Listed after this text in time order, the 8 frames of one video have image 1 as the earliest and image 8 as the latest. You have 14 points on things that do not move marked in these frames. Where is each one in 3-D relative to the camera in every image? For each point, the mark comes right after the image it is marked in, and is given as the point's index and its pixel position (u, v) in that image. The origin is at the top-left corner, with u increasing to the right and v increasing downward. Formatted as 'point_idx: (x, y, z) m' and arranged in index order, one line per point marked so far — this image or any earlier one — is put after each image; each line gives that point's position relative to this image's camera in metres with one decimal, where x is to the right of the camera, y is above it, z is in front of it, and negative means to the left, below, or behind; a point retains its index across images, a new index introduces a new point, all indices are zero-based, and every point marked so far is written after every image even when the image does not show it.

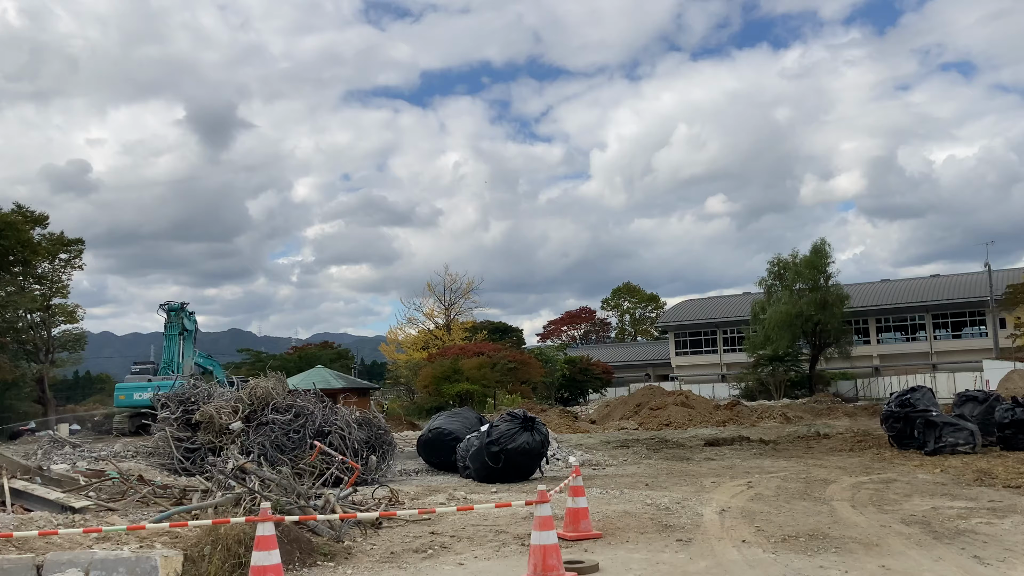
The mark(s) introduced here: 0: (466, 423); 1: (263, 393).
0: (-0.7, -2.1, +14.1) m
1: (-3.5, -1.5, +12.7) m
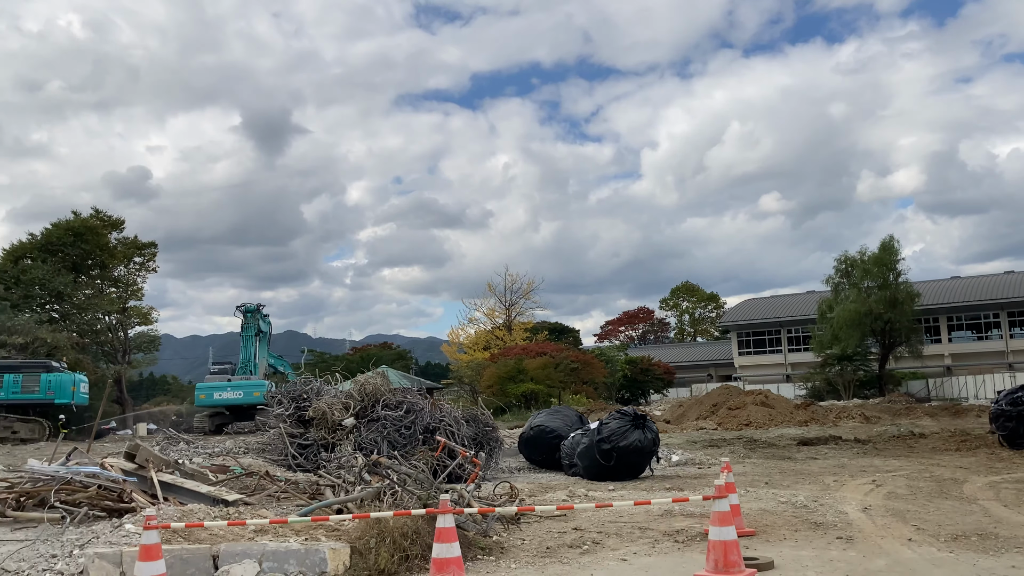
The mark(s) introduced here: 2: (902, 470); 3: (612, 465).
0: (+0.9, -2.1, +14.1) m
1: (-2.0, -1.5, +12.8) m
2: (+5.3, -2.5, +12.0) m
3: (+1.3, -2.4, +11.9) m
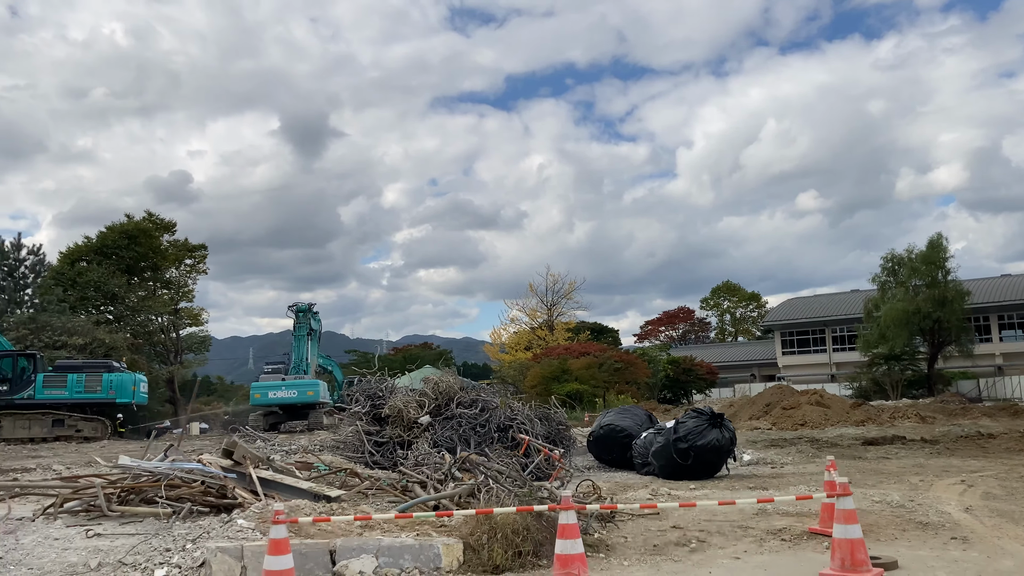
0: (+2.0, -2.1, +14.0) m
1: (-0.9, -1.5, +12.9) m
2: (+6.3, -2.4, +11.8) m
3: (+2.3, -2.3, +11.8) m
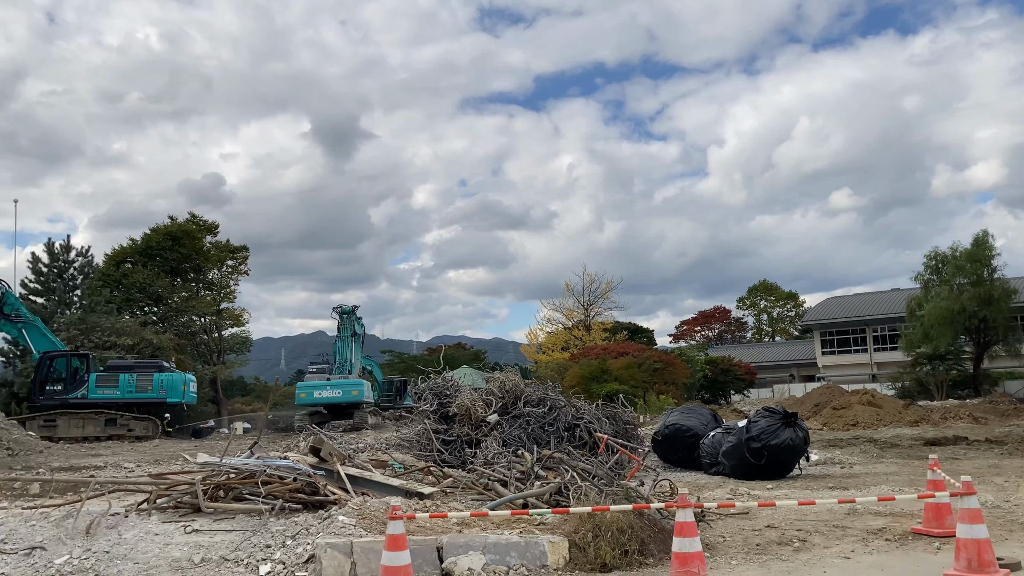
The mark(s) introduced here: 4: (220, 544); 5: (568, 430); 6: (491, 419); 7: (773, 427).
0: (+3.0, -2.0, +13.9) m
1: (0.0, -1.4, +12.9) m
2: (+7.2, -2.4, +11.5) m
3: (+3.3, -2.3, +11.6) m
4: (-2.3, -2.0, +7.0) m
5: (+0.8, -1.9, +12.1) m
6: (-0.3, -1.8, +12.1) m
7: (+3.4, -1.8, +11.6) m
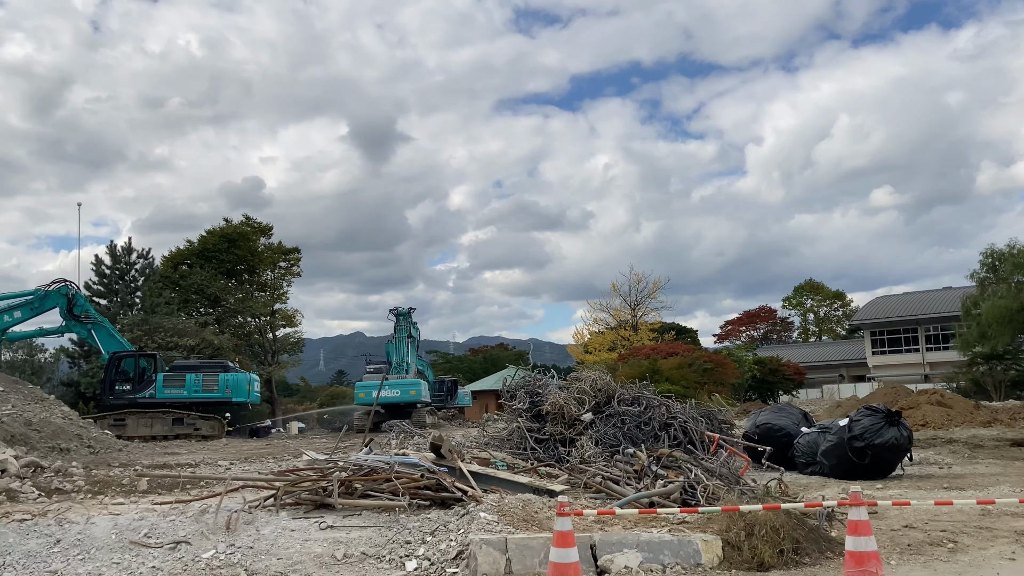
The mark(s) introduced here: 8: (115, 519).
0: (+4.3, -2.0, +13.7) m
1: (+1.3, -1.4, +12.8) m
2: (+8.5, -2.3, +11.2) m
3: (+4.5, -2.2, +11.4) m
4: (-1.2, -2.0, +7.0) m
5: (+2.0, -1.9, +12.0) m
6: (+1.0, -1.8, +12.1) m
7: (+4.7, -1.8, +11.4) m
8: (-3.3, -1.9, +7.5) m
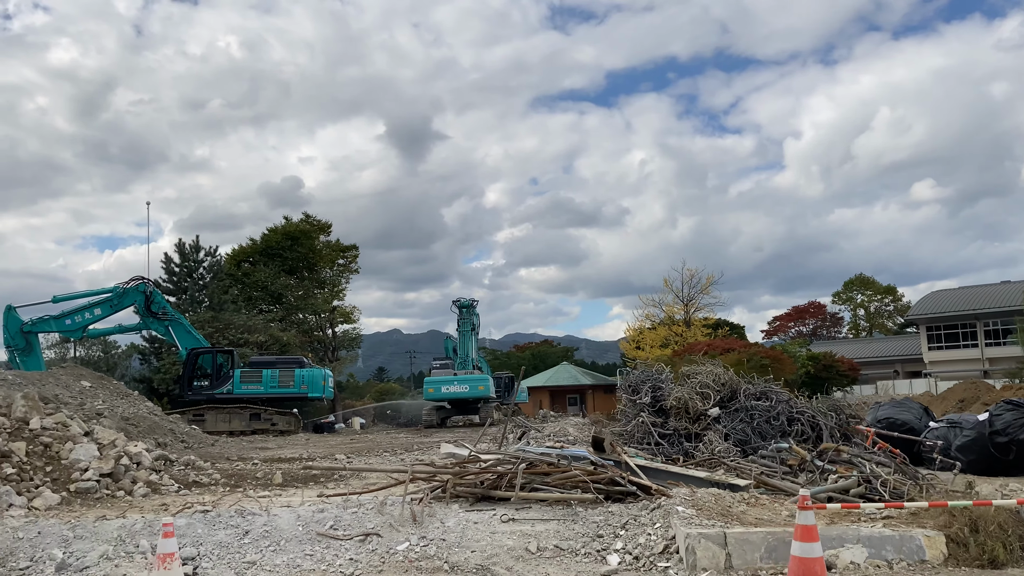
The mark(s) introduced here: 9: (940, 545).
0: (+6.1, -1.9, +13.4) m
1: (+3.0, -1.3, +12.6) m
2: (+10.1, -2.2, +10.7) m
3: (+6.2, -2.1, +11.1) m
4: (+0.3, -1.9, +6.9) m
5: (+3.7, -1.8, +11.8) m
6: (+2.7, -1.7, +11.9) m
7: (+6.3, -1.6, +11.1) m
8: (-1.8, -1.9, +7.5) m
9: (+2.8, -1.7, +5.8) m
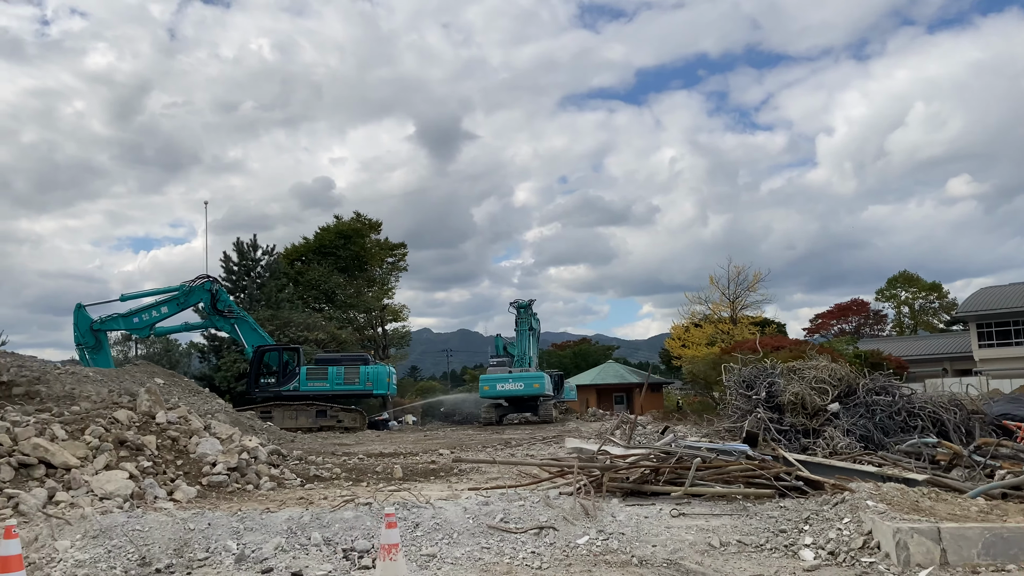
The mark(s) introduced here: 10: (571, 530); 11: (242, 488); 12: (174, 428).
0: (+7.6, -1.8, +13.0) m
1: (+4.6, -1.2, +12.4) m
2: (+11.6, -2.1, +10.2) m
3: (+7.7, -2.0, +10.8) m
4: (+1.6, -1.8, +6.8) m
5: (+5.2, -1.7, +11.6) m
6: (+4.2, -1.6, +11.7) m
7: (+7.8, -1.5, +10.7) m
8: (-0.4, -1.8, +7.4) m
9: (+4.1, -1.6, +5.6) m
10: (+0.4, -1.8, +6.7) m
11: (-3.0, -2.3, +10.0) m
12: (-4.1, -1.7, +10.8) m
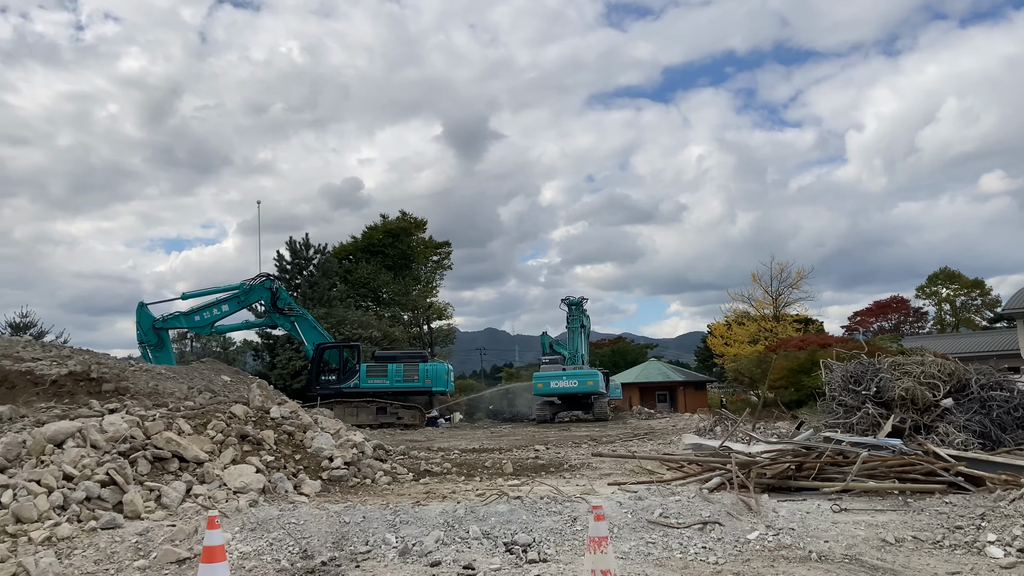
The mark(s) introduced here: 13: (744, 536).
0: (+9.1, -1.7, +12.7) m
1: (+6.0, -1.1, +12.1) m
2: (+12.9, -1.9, +9.7) m
3: (+9.0, -1.9, +10.4) m
4: (+2.8, -1.8, +6.6) m
5: (+6.6, -1.6, +11.3) m
6: (+5.6, -1.5, +11.4) m
7: (+9.1, -1.4, +10.3) m
8: (+0.8, -1.7, +7.4) m
9: (+5.3, -1.5, +5.4) m
10: (+1.7, -1.8, +6.6) m
11: (-1.7, -2.2, +10.0) m
12: (-2.7, -1.6, +10.9) m
13: (+1.7, -1.8, +6.5) m
